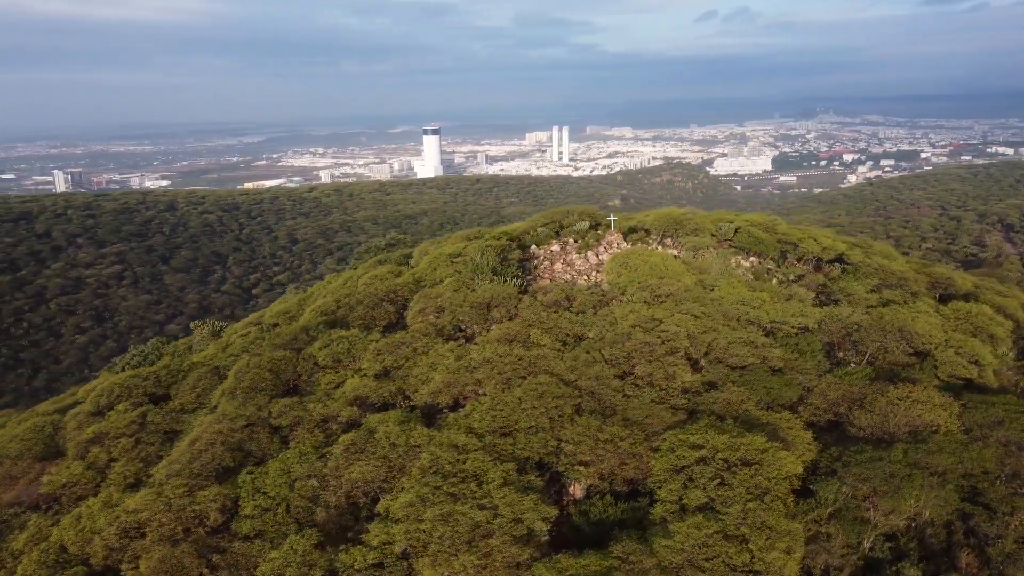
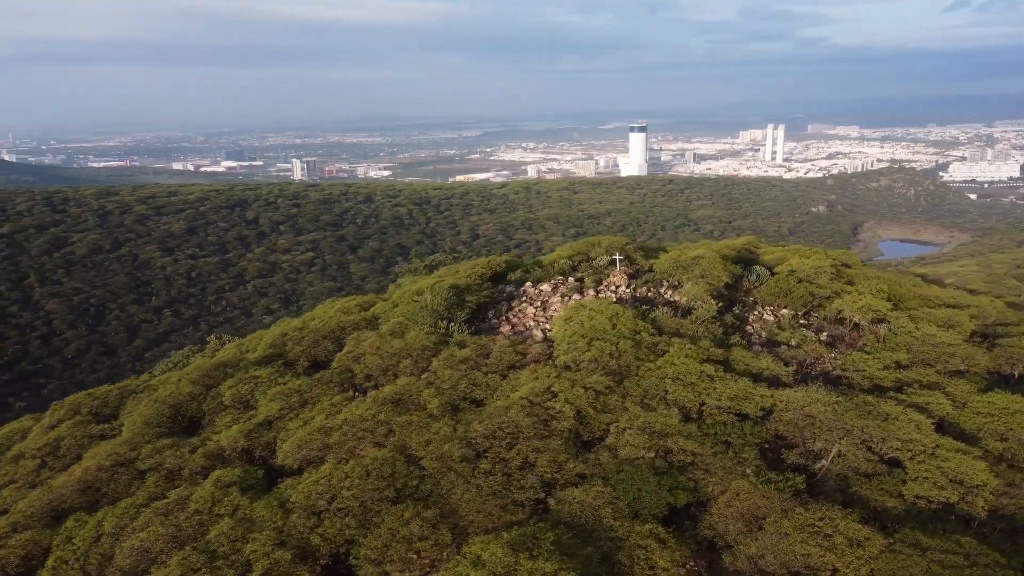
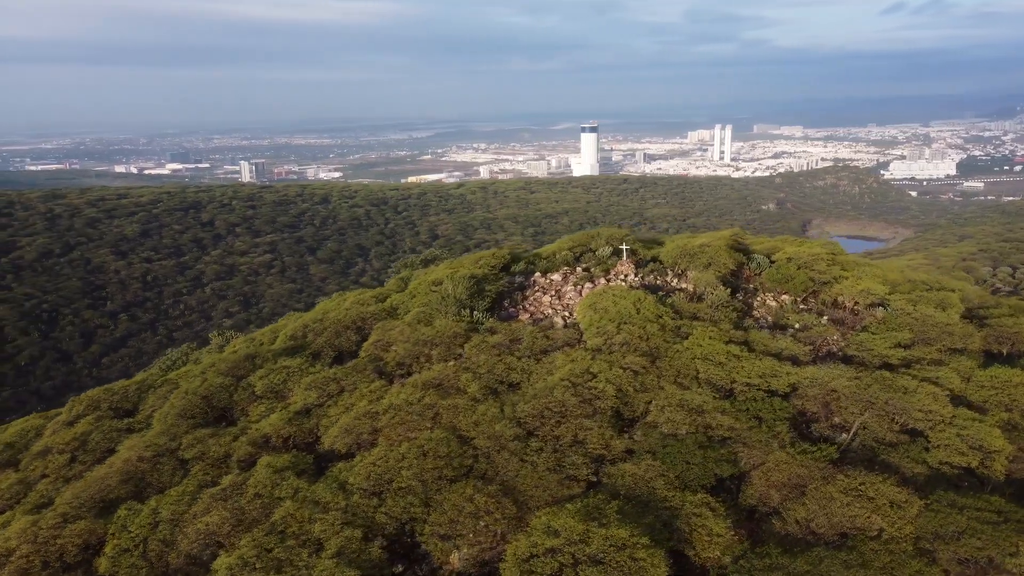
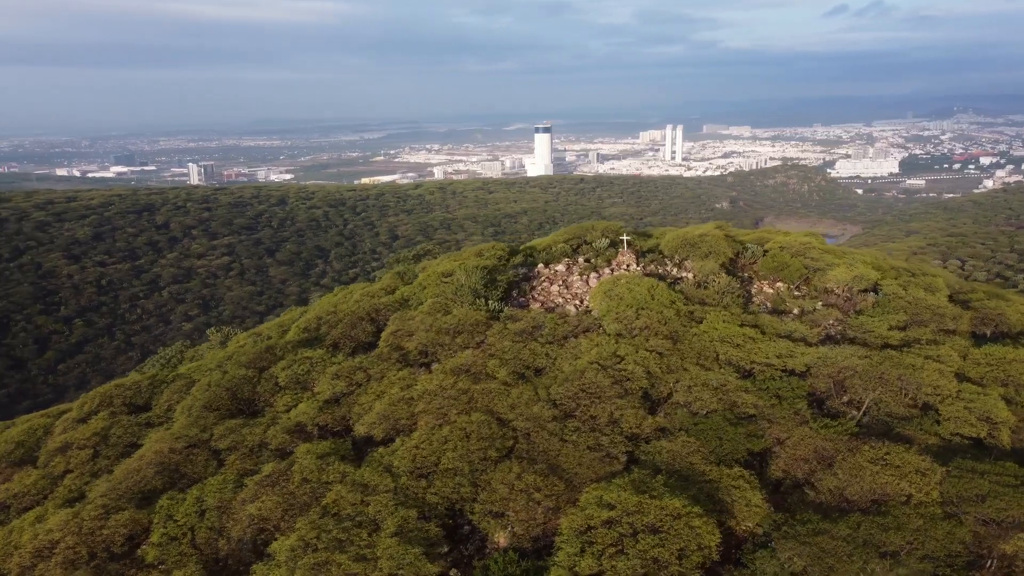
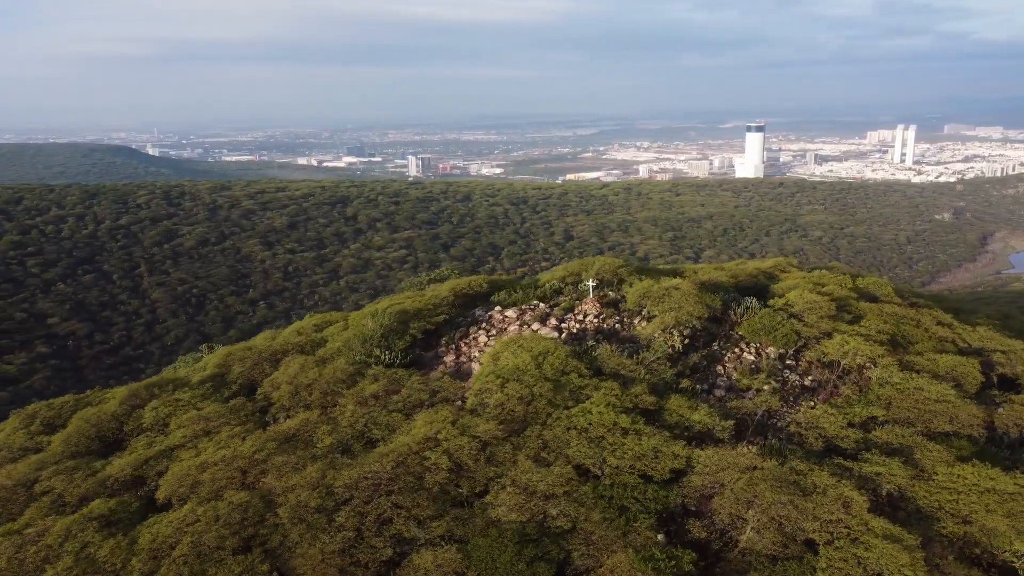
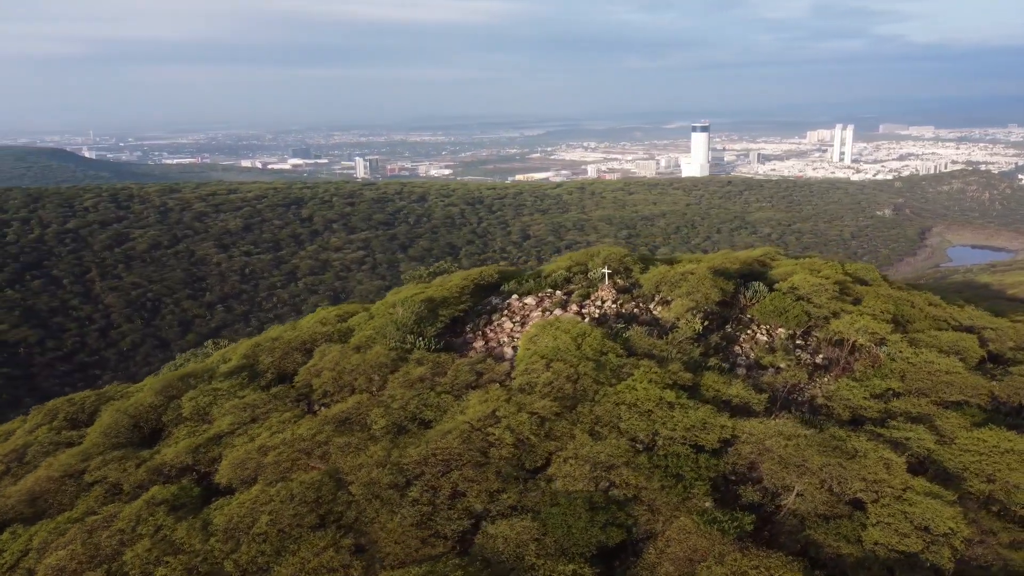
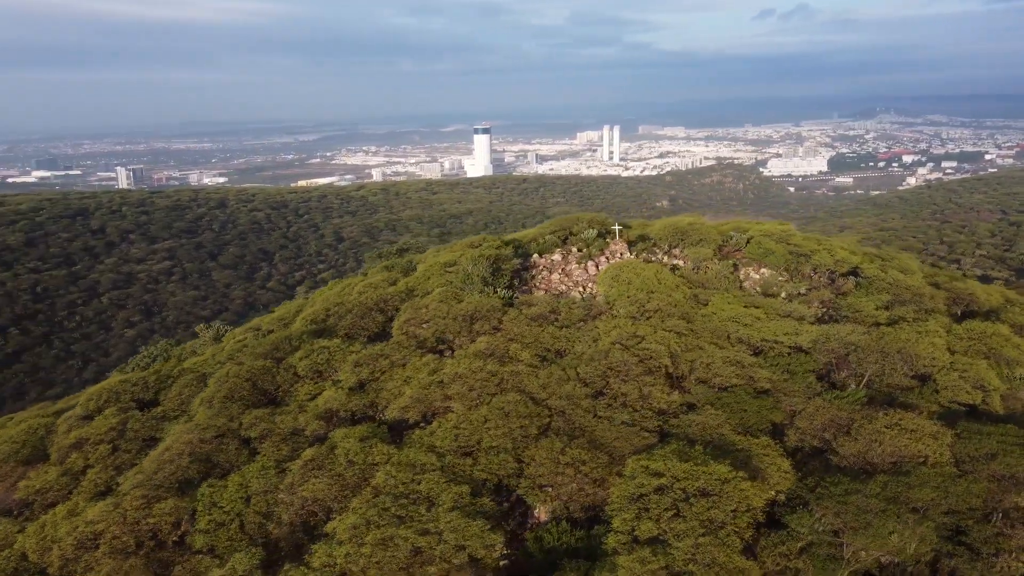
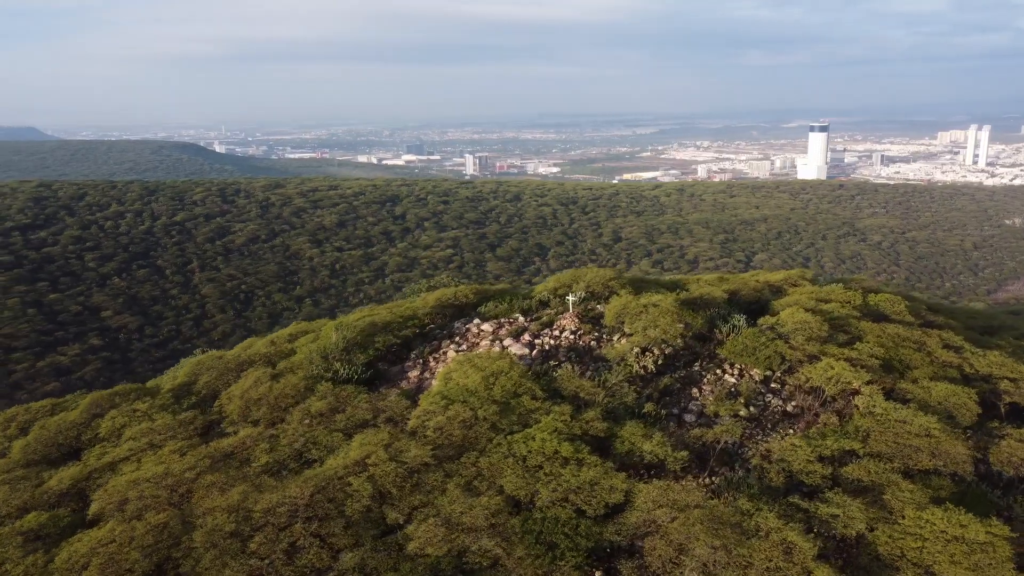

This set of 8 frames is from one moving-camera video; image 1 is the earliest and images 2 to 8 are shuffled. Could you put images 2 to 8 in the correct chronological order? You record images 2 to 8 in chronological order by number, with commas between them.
7, 4, 3, 2, 6, 5, 8
